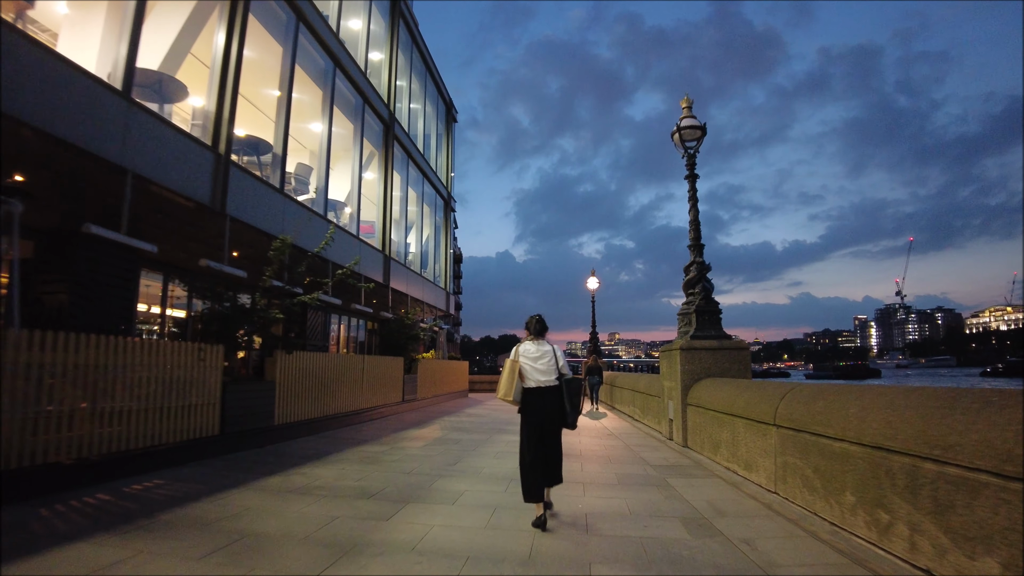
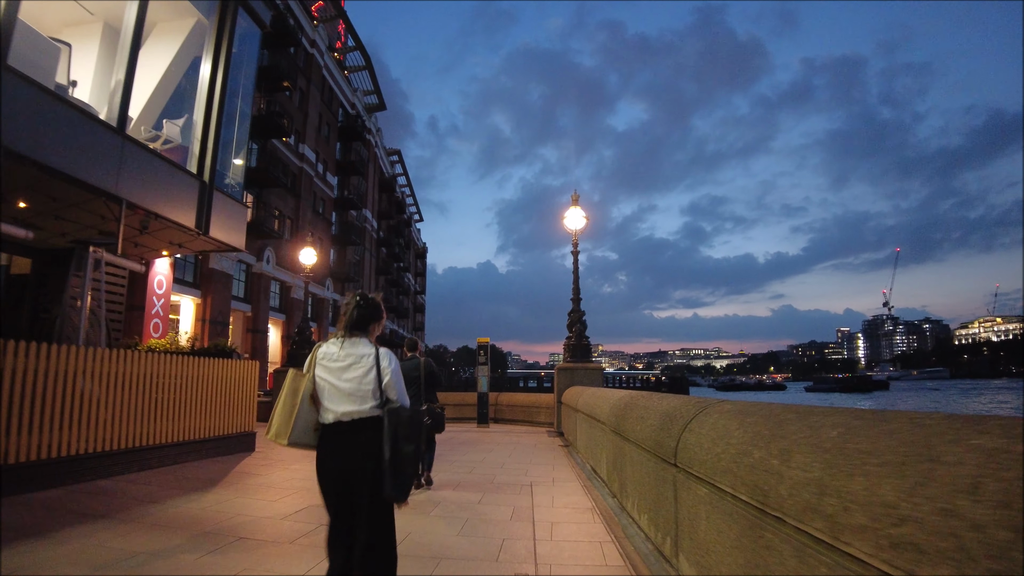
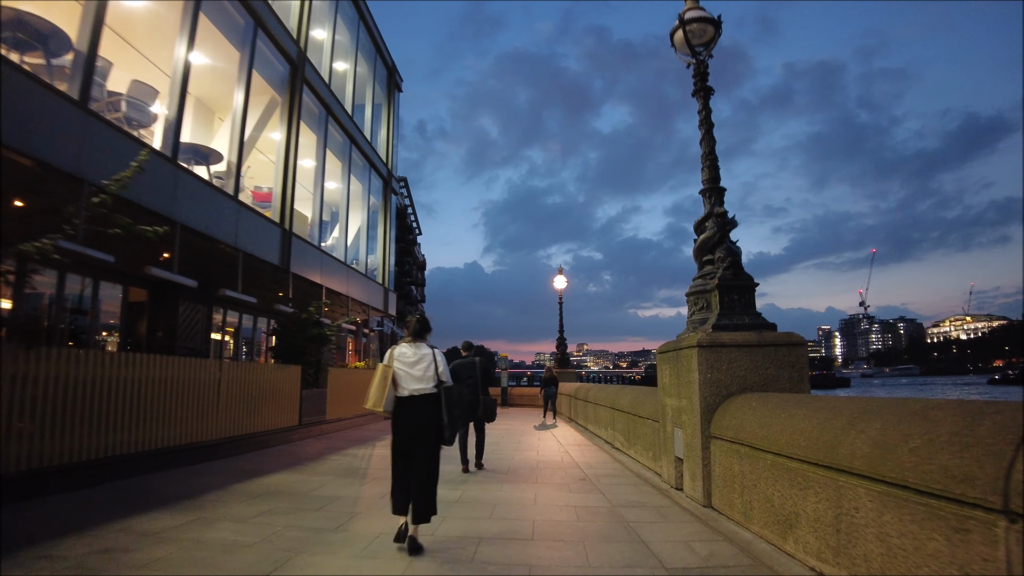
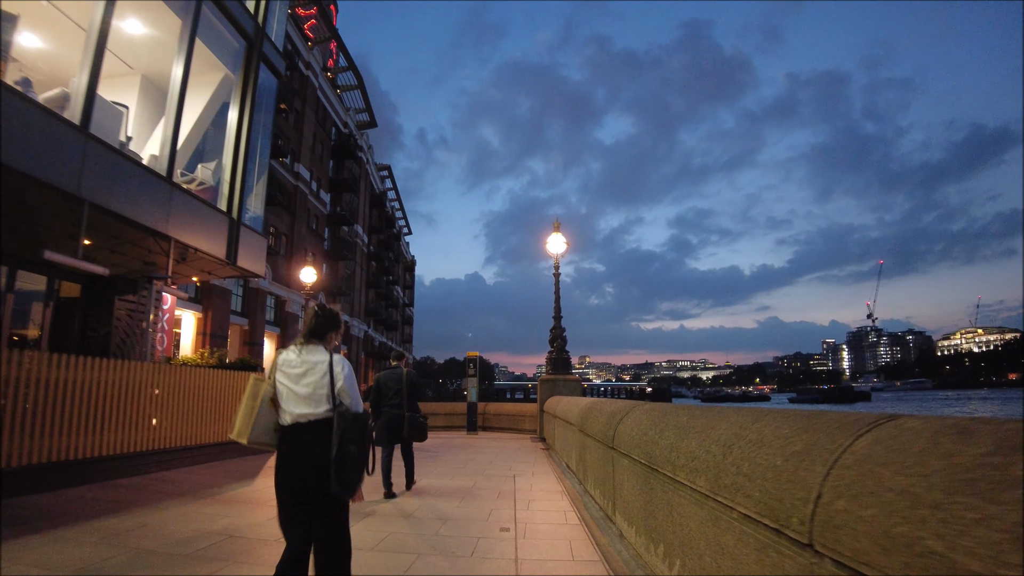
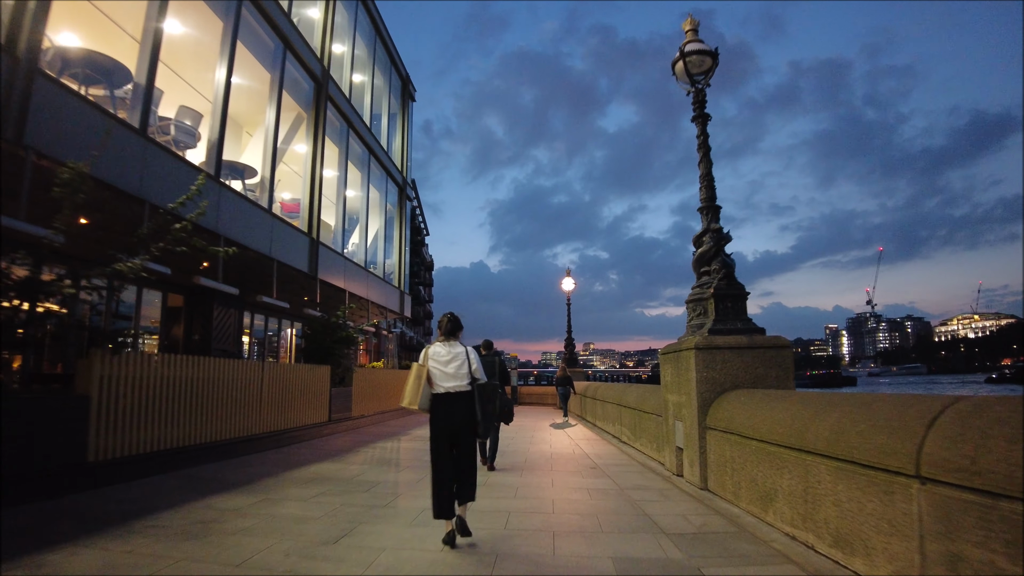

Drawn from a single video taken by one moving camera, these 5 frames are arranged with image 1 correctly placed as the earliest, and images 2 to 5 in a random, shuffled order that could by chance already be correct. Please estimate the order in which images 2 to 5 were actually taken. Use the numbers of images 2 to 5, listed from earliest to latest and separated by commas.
5, 3, 4, 2
